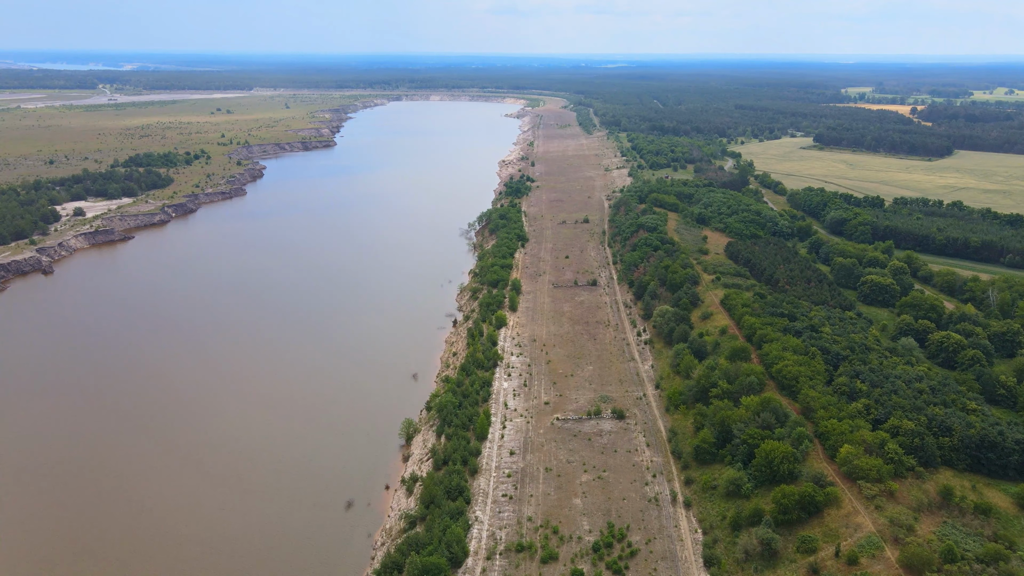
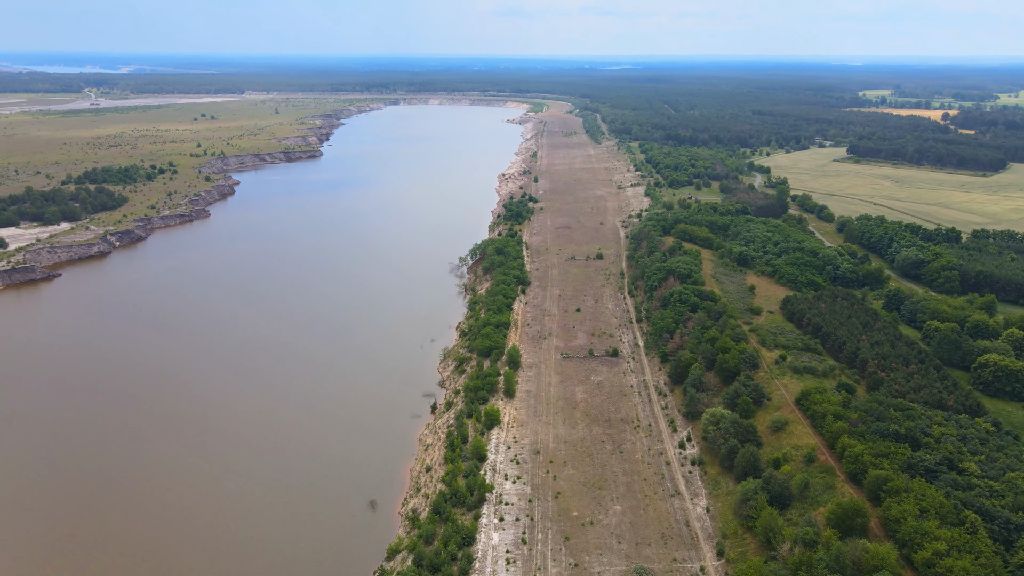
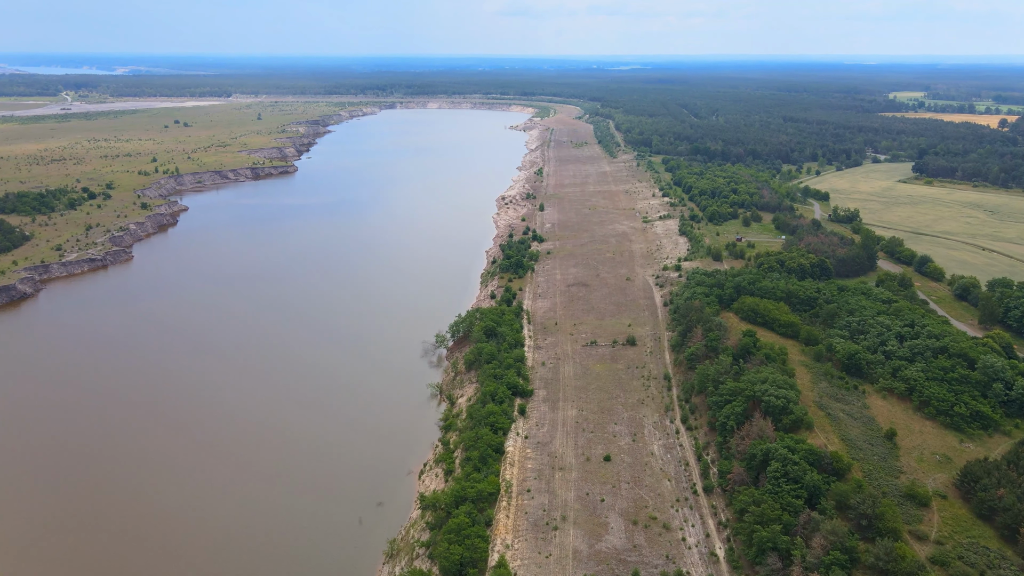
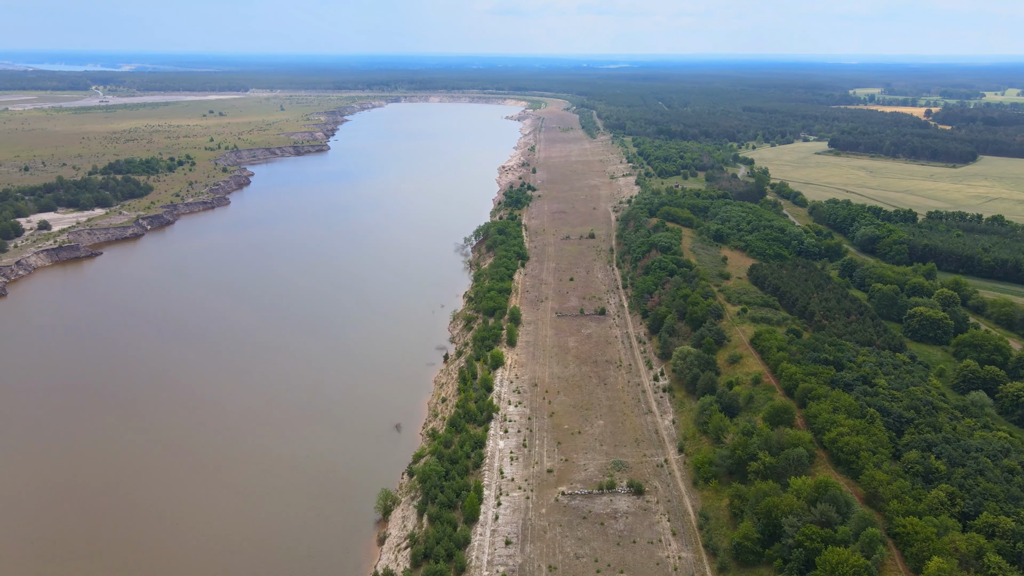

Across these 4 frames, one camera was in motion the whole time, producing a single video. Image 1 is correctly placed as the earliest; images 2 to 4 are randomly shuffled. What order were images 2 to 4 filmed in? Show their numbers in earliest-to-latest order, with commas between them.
4, 2, 3
